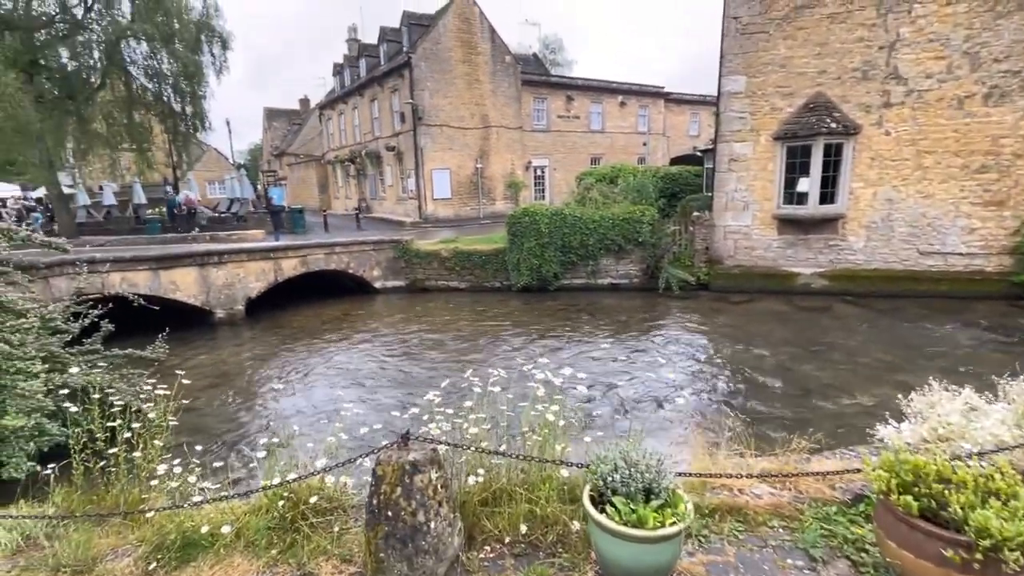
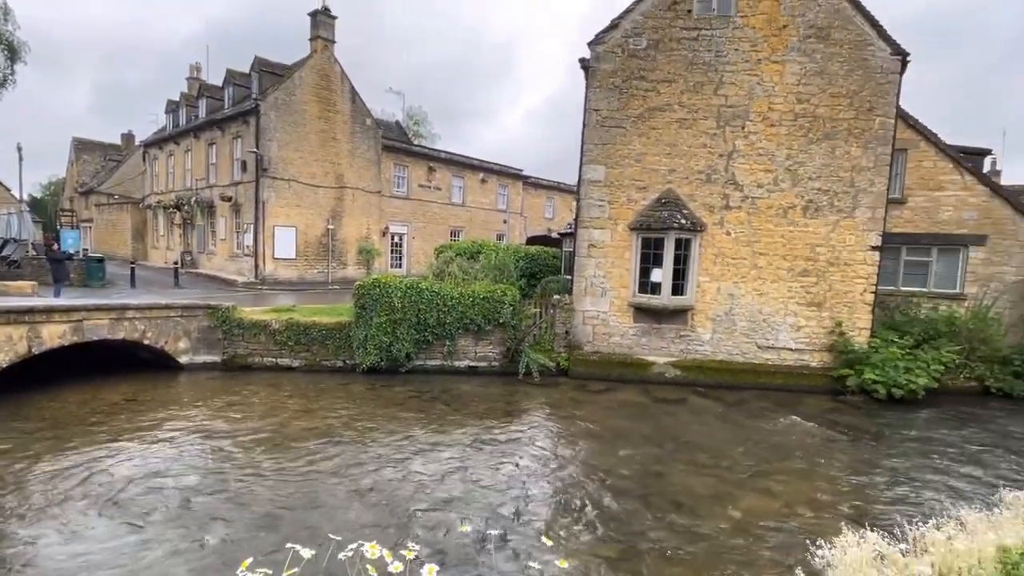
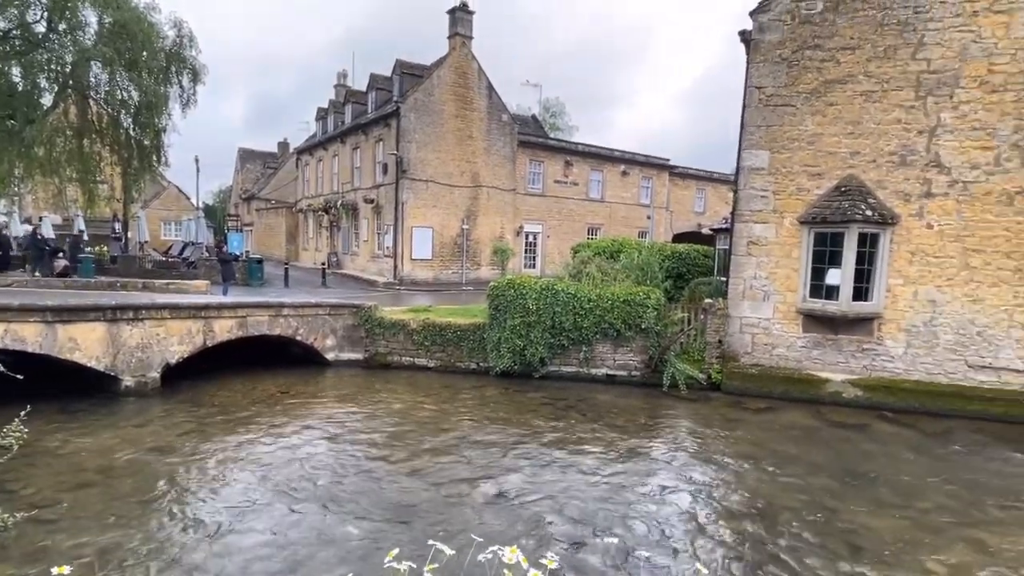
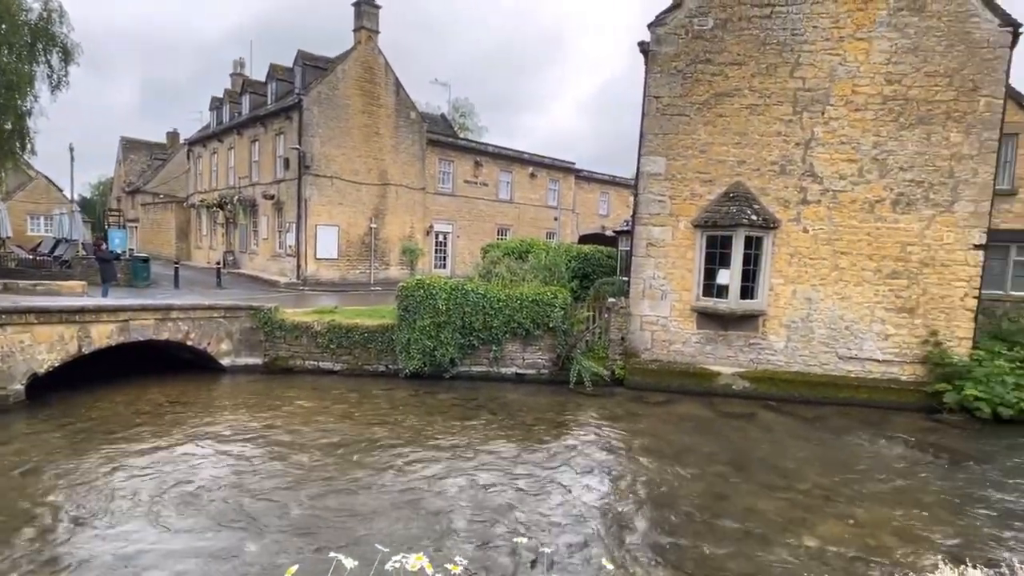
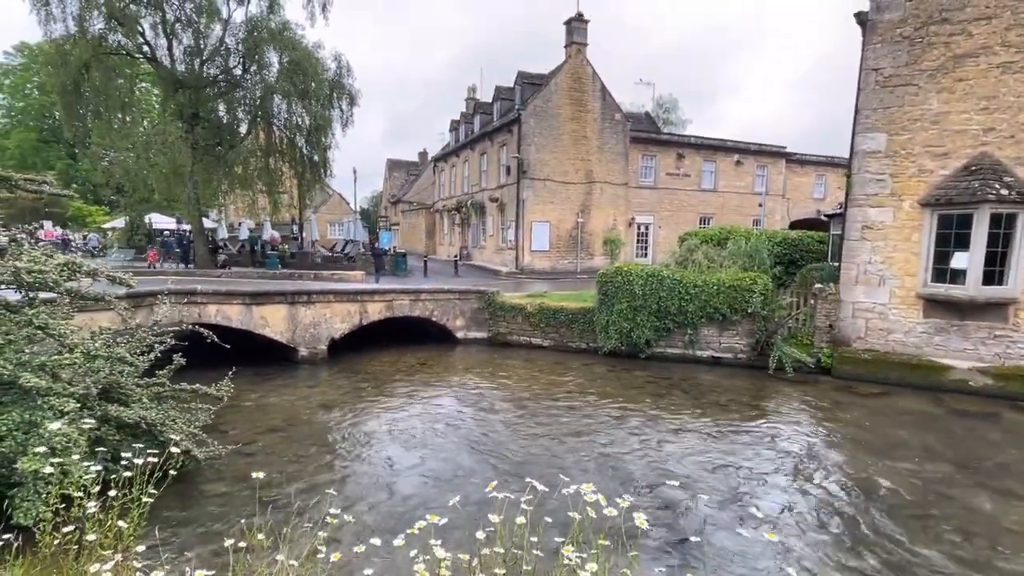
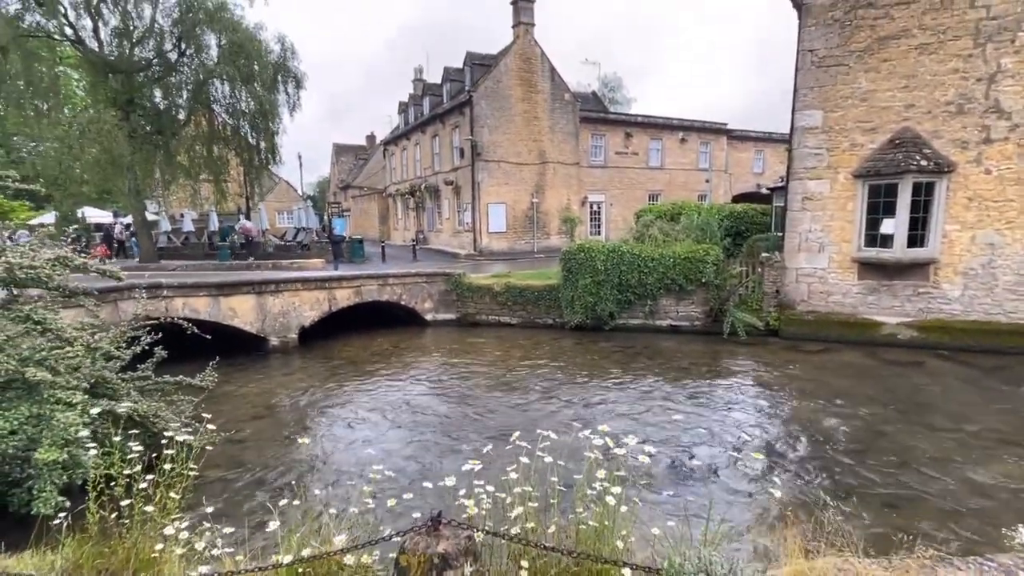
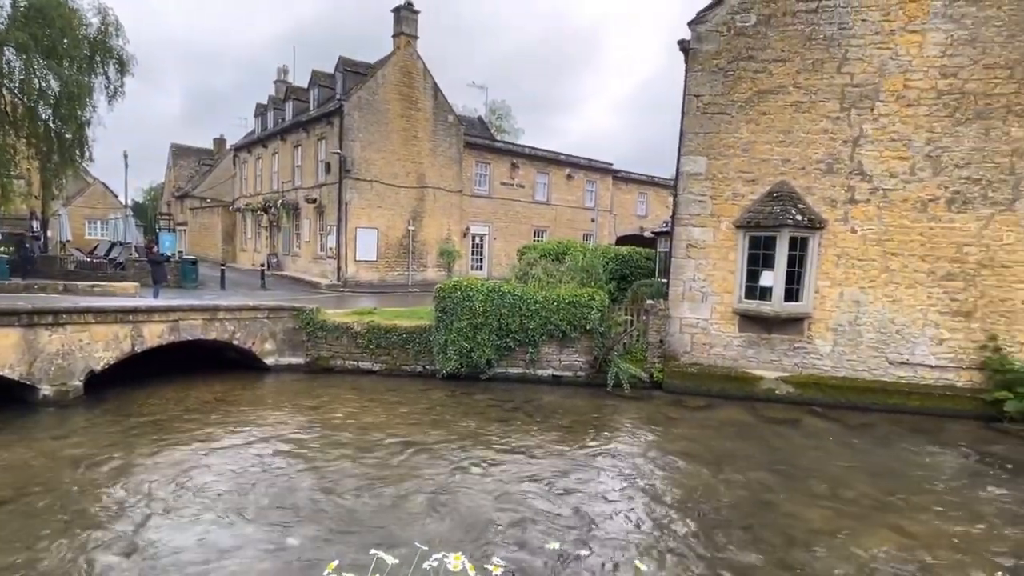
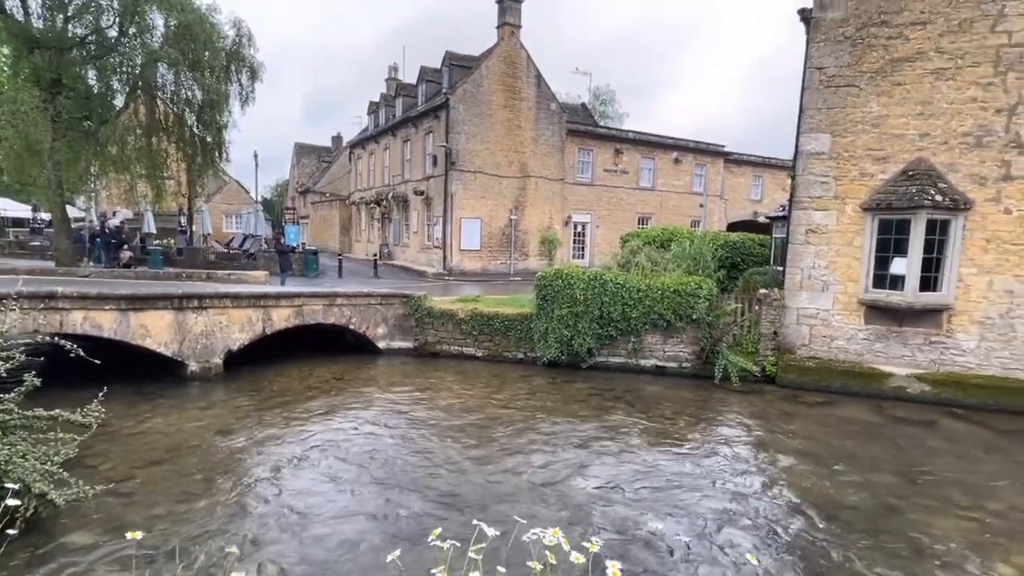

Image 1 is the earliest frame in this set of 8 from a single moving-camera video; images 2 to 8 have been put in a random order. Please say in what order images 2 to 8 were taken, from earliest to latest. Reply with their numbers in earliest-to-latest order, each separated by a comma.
6, 5, 8, 3, 7, 4, 2
